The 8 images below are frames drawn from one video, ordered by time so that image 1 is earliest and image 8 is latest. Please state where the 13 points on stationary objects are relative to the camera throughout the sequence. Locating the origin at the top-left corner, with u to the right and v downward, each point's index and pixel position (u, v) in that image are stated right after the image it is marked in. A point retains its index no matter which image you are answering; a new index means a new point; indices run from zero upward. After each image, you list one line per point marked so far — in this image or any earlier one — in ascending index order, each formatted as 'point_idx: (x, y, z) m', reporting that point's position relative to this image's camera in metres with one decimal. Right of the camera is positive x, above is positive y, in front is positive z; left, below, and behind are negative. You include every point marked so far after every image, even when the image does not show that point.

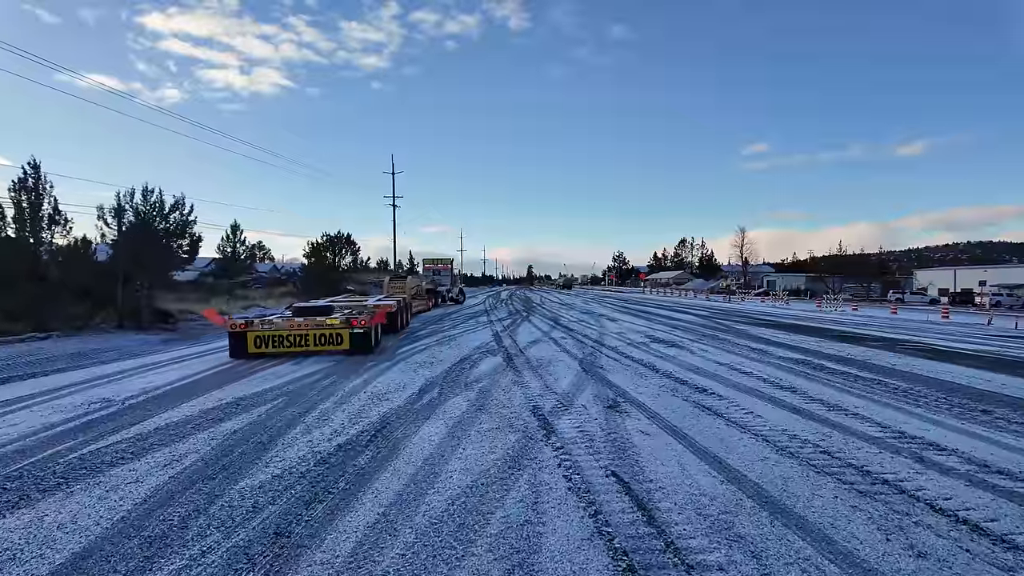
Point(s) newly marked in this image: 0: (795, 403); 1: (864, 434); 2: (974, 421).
0: (+3.7, -1.5, +7.7) m
1: (+3.7, -1.5, +6.1) m
2: (+5.3, -1.5, +6.7) m
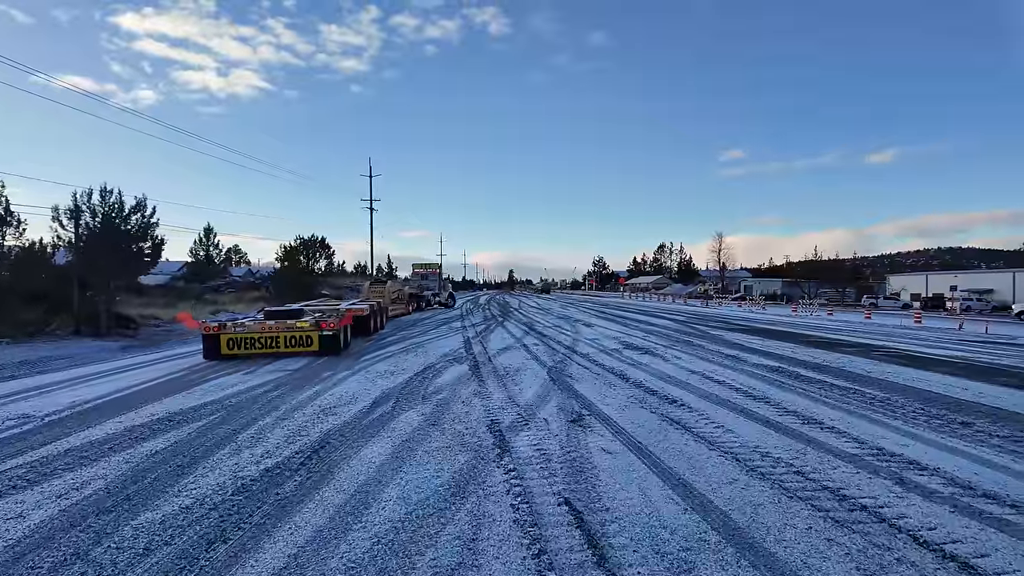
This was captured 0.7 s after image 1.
0: (+3.2, -1.6, +7.3) m
1: (+3.2, -1.6, +5.7) m
2: (+4.8, -1.6, +6.3) m
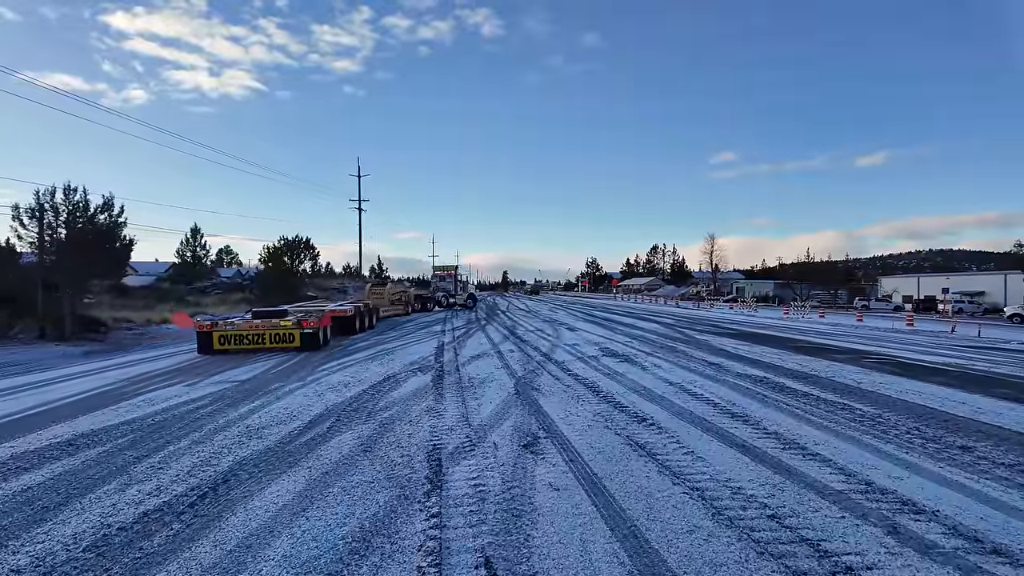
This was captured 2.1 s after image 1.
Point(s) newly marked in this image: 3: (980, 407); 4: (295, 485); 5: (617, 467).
0: (+2.6, -1.7, +6.5) m
1: (+2.6, -1.7, +4.9) m
2: (+4.2, -1.7, +5.6) m
3: (+7.0, -1.8, +8.7) m
4: (-1.9, -1.7, +5.0) m
5: (+1.0, -1.7, +5.5) m
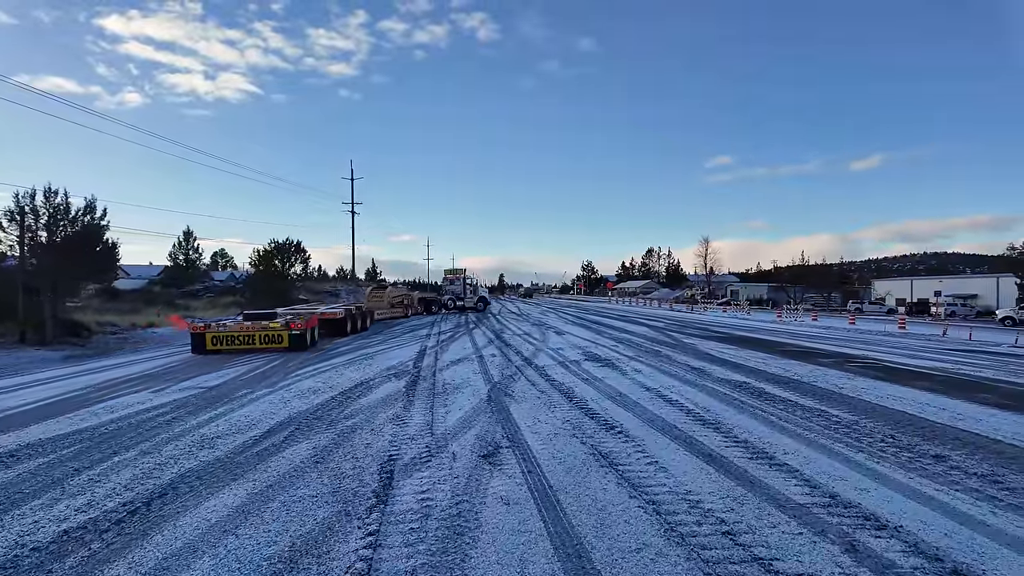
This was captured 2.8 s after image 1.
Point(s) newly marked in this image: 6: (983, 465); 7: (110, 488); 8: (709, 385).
0: (+2.2, -1.7, +6.3) m
1: (+2.2, -1.7, +4.7) m
2: (+3.8, -1.7, +5.4) m
3: (+6.5, -1.8, +8.5) m
4: (-2.3, -1.7, +4.8) m
5: (+0.6, -1.7, +5.3) m
6: (+4.7, -1.8, +5.8) m
7: (-3.5, -1.7, +5.1) m
8: (+3.5, -1.7, +10.5) m
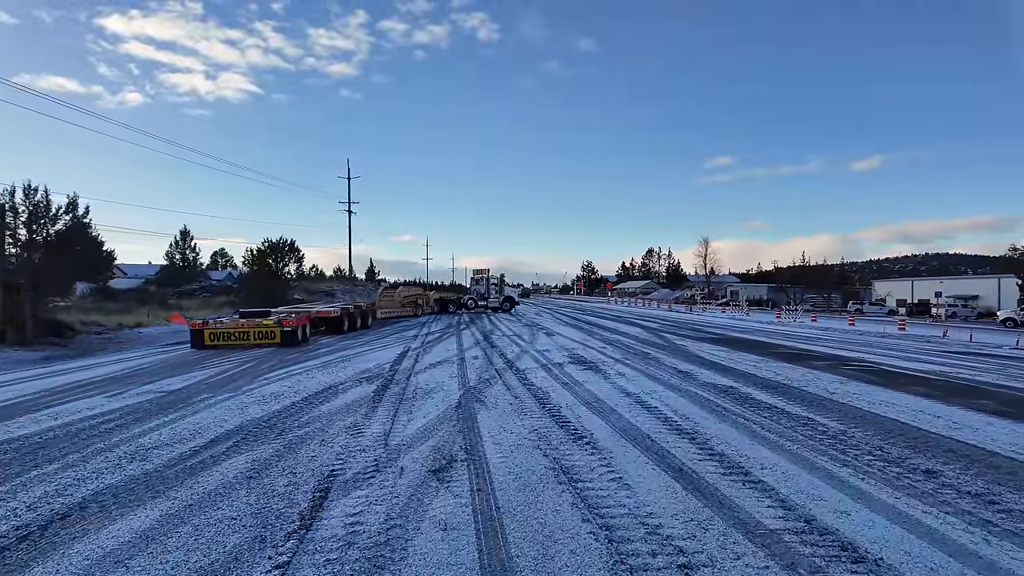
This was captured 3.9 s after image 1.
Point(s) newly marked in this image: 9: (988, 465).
0: (+1.7, -1.7, +5.8) m
1: (+1.7, -1.7, +4.2) m
2: (+3.3, -1.7, +4.9) m
3: (+6.1, -1.8, +8.0) m
4: (-2.7, -1.7, +4.3) m
5: (+0.1, -1.7, +4.8) m
6: (+4.2, -1.8, +5.3) m
7: (-3.9, -1.7, +4.6) m
8: (+3.1, -1.7, +10.0) m
9: (+4.8, -1.8, +5.9) m
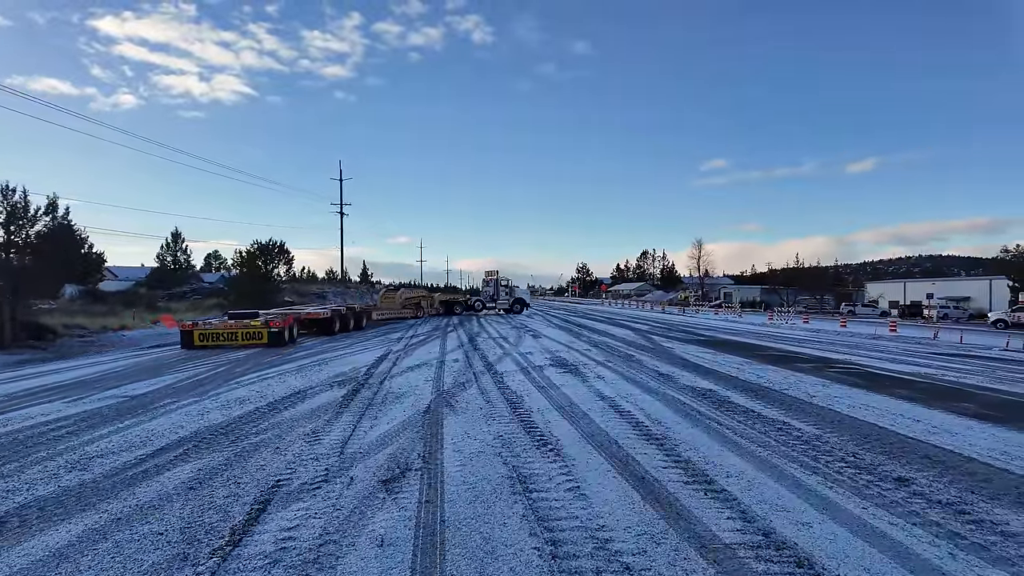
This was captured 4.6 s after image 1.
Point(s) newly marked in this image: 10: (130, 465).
0: (+1.3, -1.7, +5.6) m
1: (+1.3, -1.7, +4.0) m
2: (+2.9, -1.7, +4.7) m
3: (+5.7, -1.8, +7.8) m
4: (-3.1, -1.7, +4.1) m
5: (-0.3, -1.7, +4.5) m
6: (+3.8, -1.8, +5.1) m
7: (-4.3, -1.7, +4.3) m
8: (+2.7, -1.8, +9.8) m
9: (+4.4, -1.8, +5.7) m
10: (-3.8, -1.8, +5.8) m
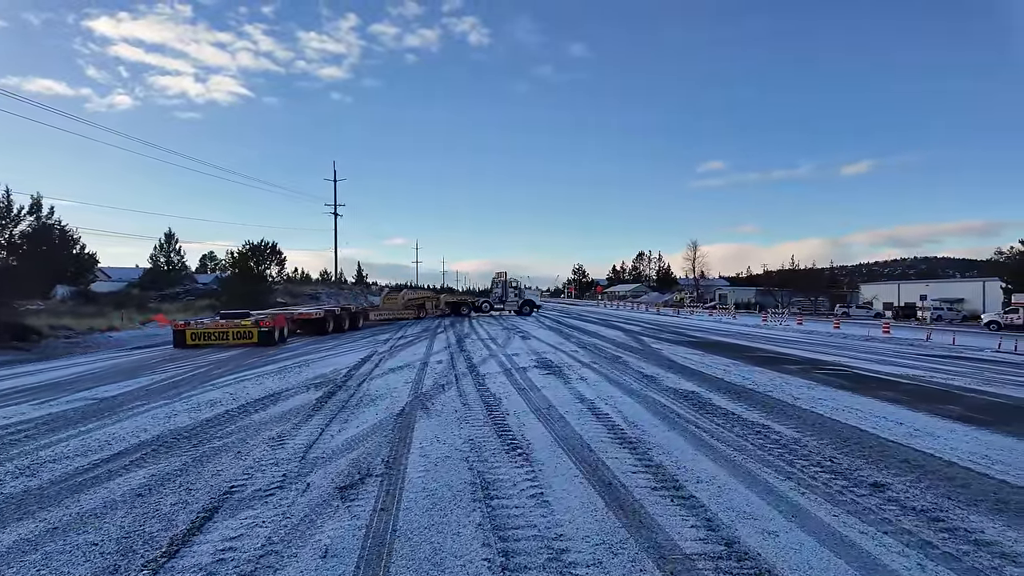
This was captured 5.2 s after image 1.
0: (+1.0, -1.7, +5.4) m
1: (+1.0, -1.7, +3.8) m
2: (+2.6, -1.7, +4.5) m
3: (+5.3, -1.8, +7.7) m
4: (-3.5, -1.7, +3.9) m
5: (-0.6, -1.7, +4.4) m
6: (+3.5, -1.8, +4.9) m
7: (-4.7, -1.7, +4.1) m
8: (+2.3, -1.8, +9.6) m
9: (+4.1, -1.8, +5.5) m
10: (-4.1, -1.8, +5.6) m
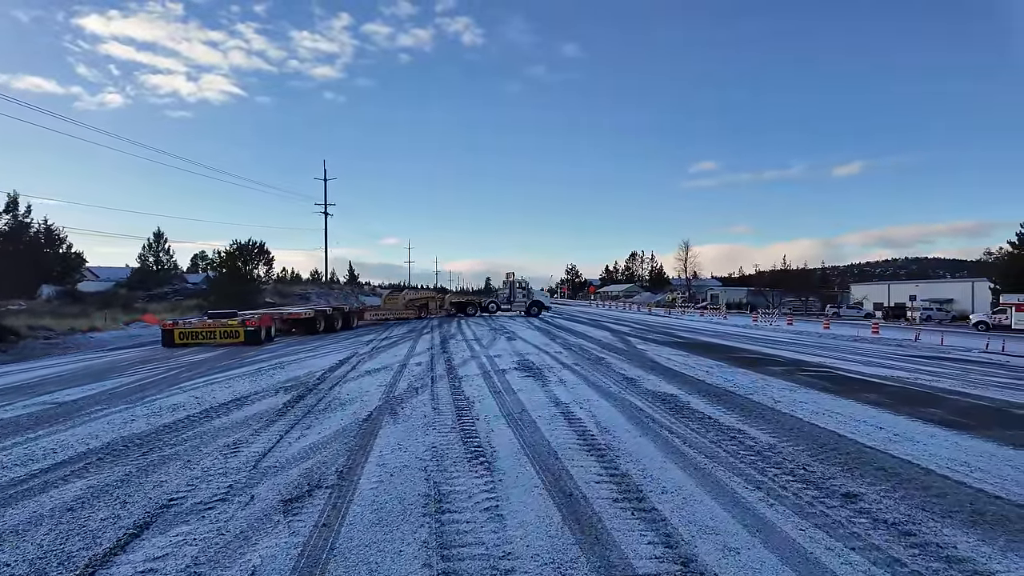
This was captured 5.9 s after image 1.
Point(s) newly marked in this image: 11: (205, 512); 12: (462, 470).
0: (+0.6, -1.7, +5.2) m
1: (+0.7, -1.7, +3.6) m
2: (+2.2, -1.7, +4.3) m
3: (+4.9, -1.9, +7.5) m
4: (-3.8, -1.7, +3.6) m
5: (-1.0, -1.7, +4.1) m
6: (+3.1, -1.8, +4.7) m
7: (-5.0, -1.7, +3.8) m
8: (+1.9, -1.8, +9.4) m
9: (+3.7, -1.8, +5.3) m
10: (-4.5, -1.8, +5.3) m
11: (-2.4, -1.7, +4.6) m
12: (-0.5, -1.7, +5.6) m
